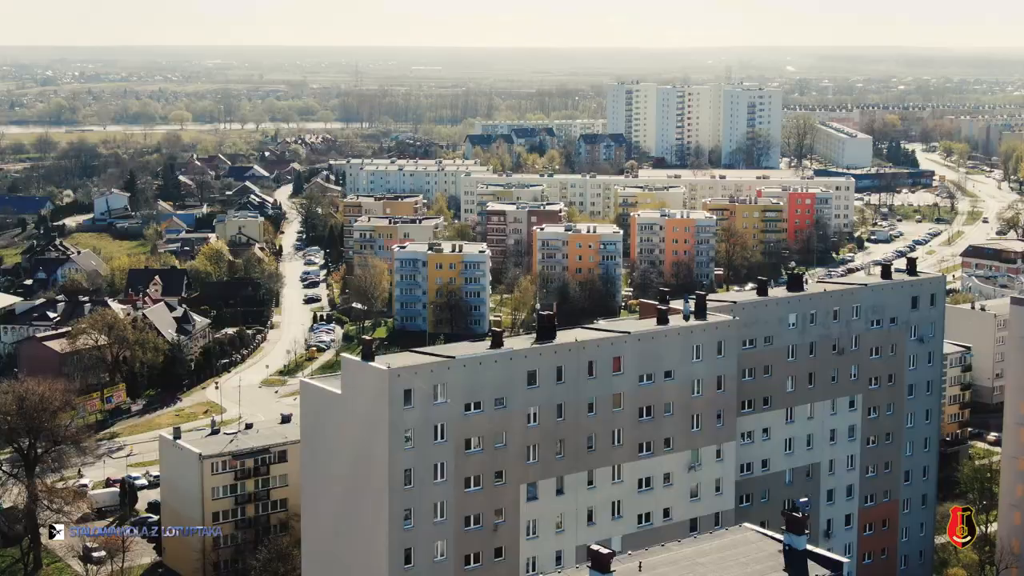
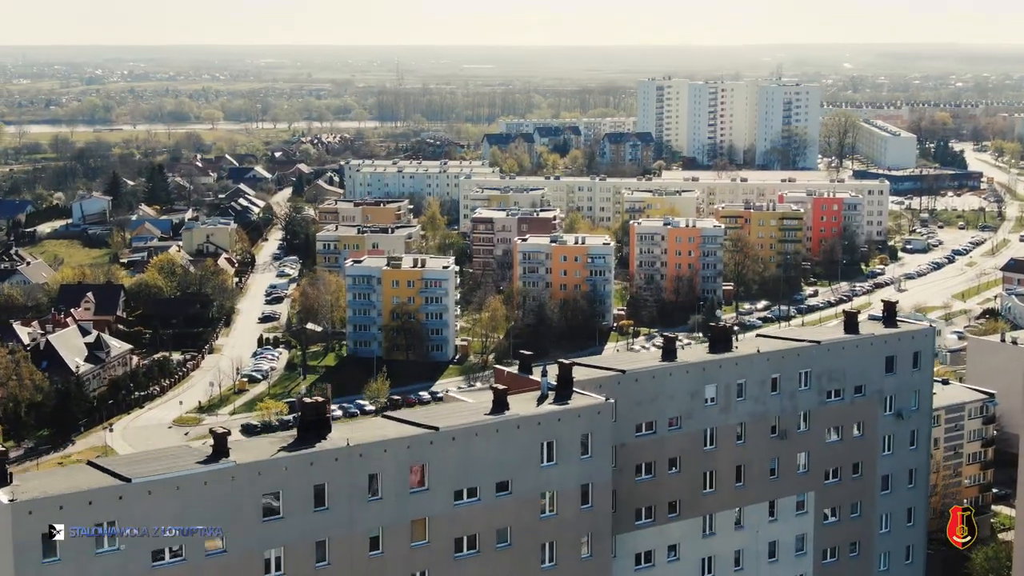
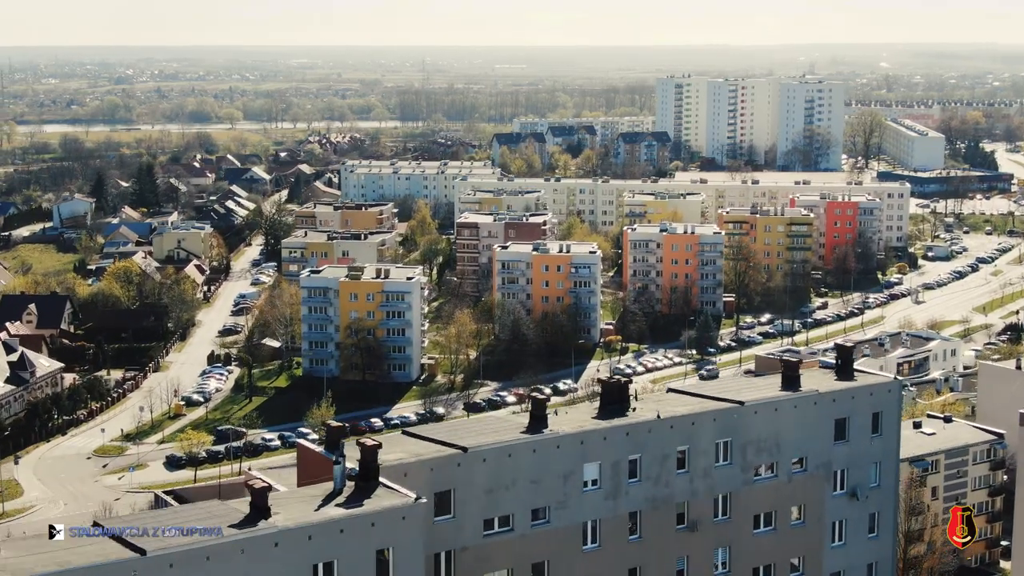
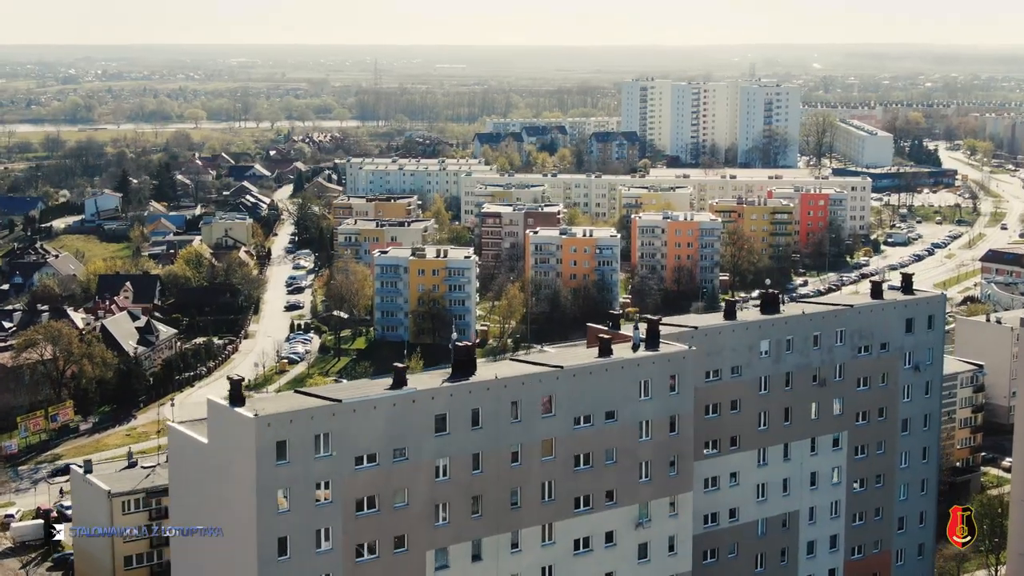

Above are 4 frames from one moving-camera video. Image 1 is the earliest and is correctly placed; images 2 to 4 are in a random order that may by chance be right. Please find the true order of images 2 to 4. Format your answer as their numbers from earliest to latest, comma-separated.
4, 2, 3
